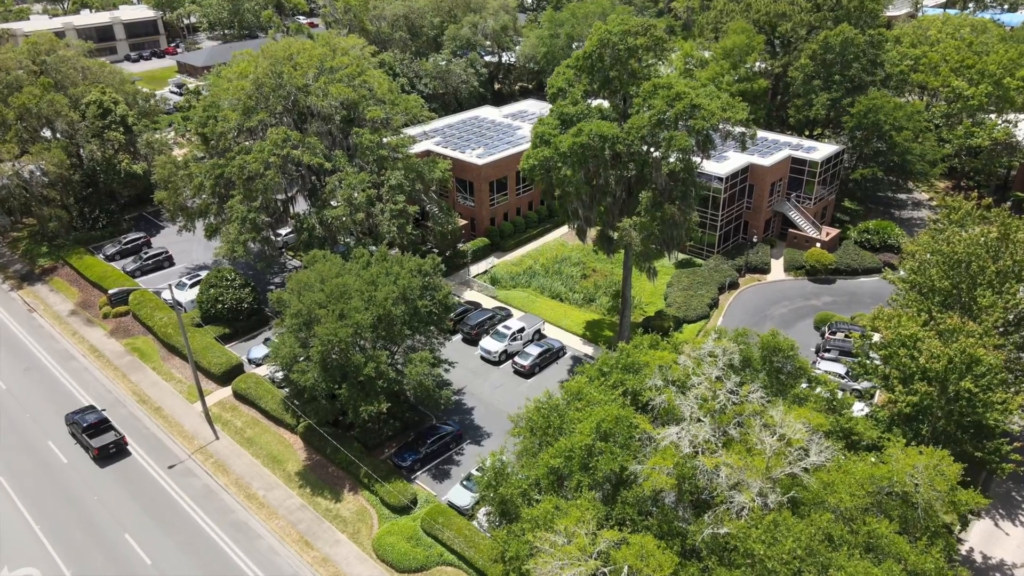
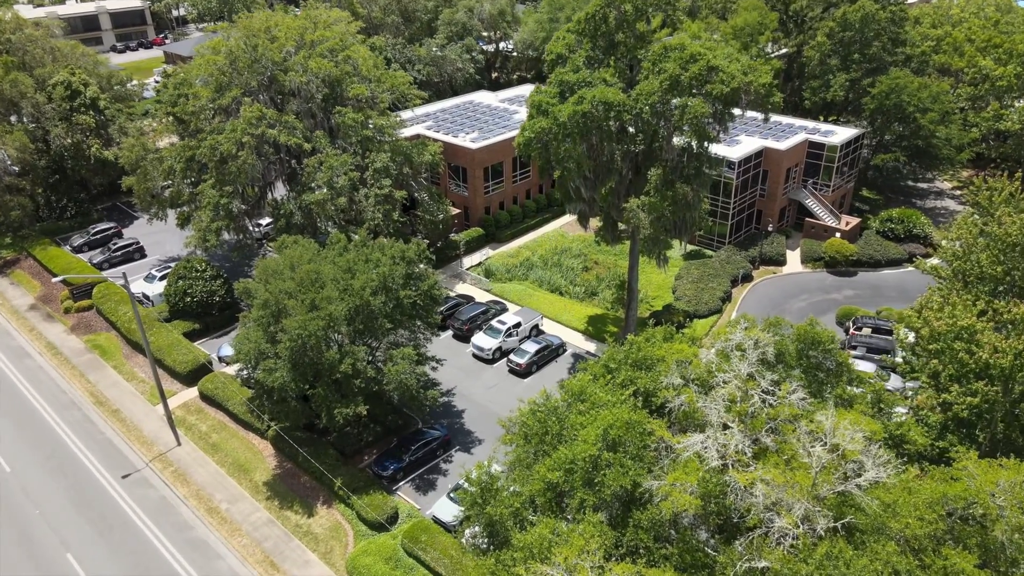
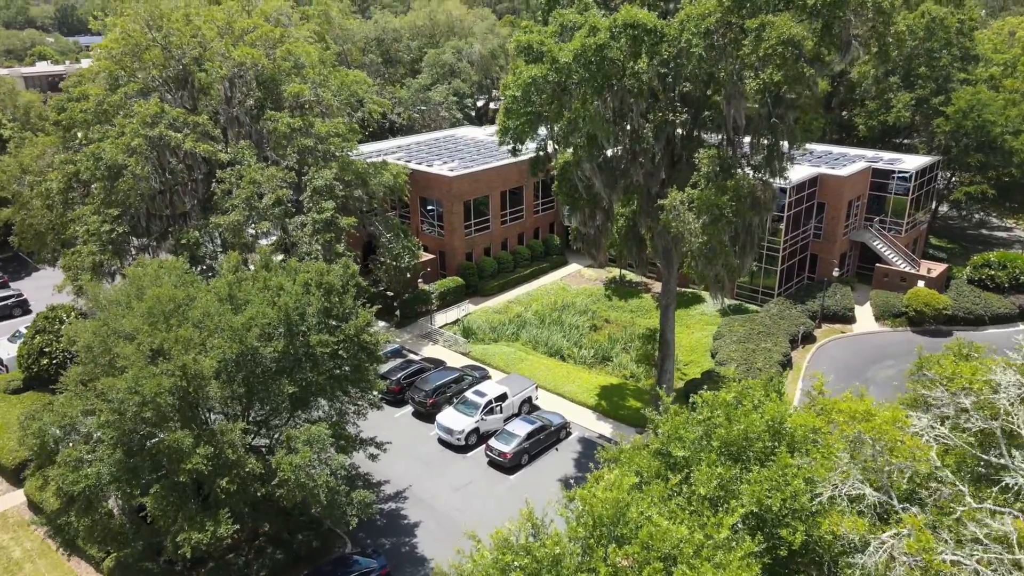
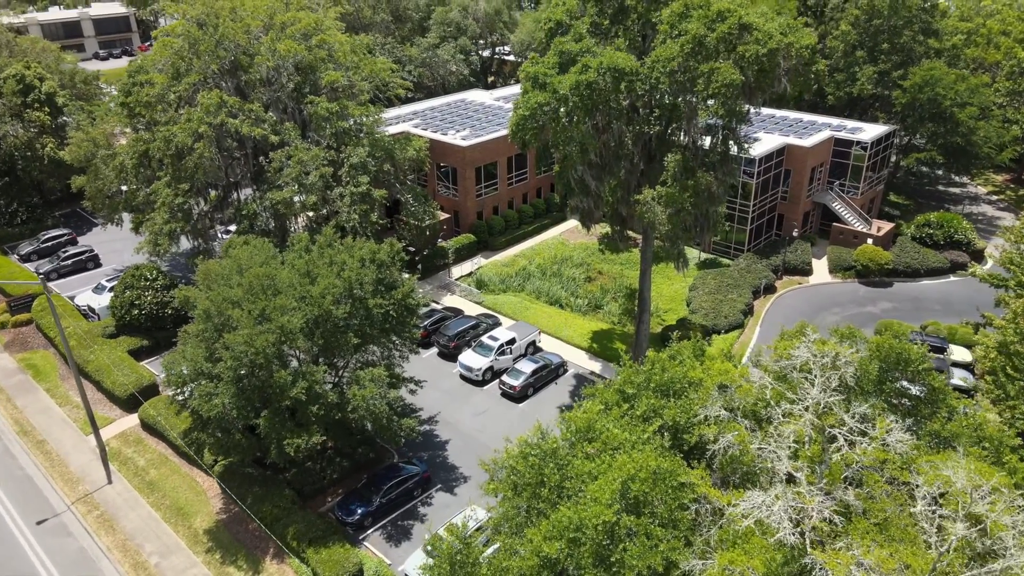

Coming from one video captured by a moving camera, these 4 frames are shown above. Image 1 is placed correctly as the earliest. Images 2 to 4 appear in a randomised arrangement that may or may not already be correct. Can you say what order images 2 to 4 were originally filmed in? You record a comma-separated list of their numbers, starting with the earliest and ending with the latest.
2, 4, 3
